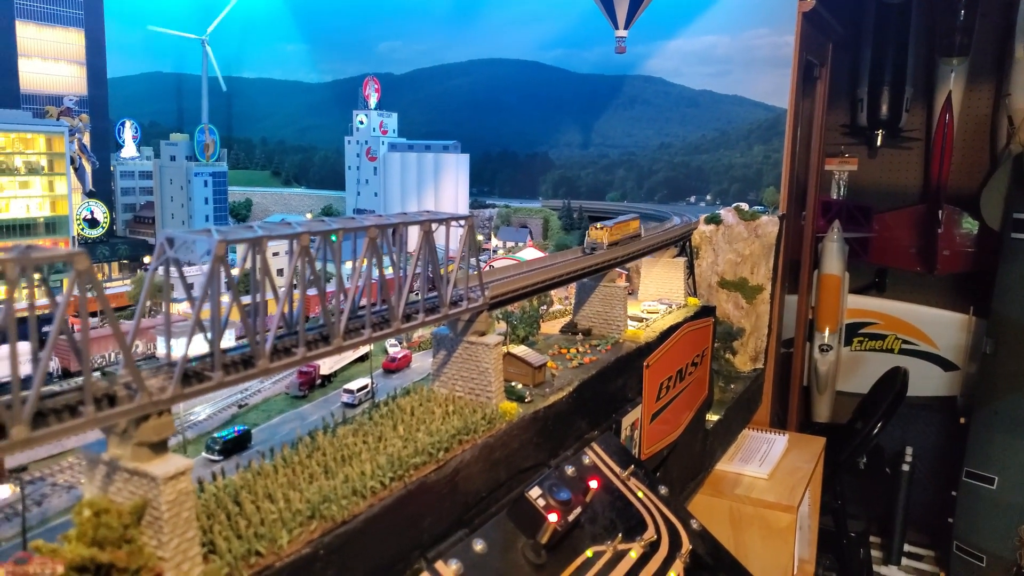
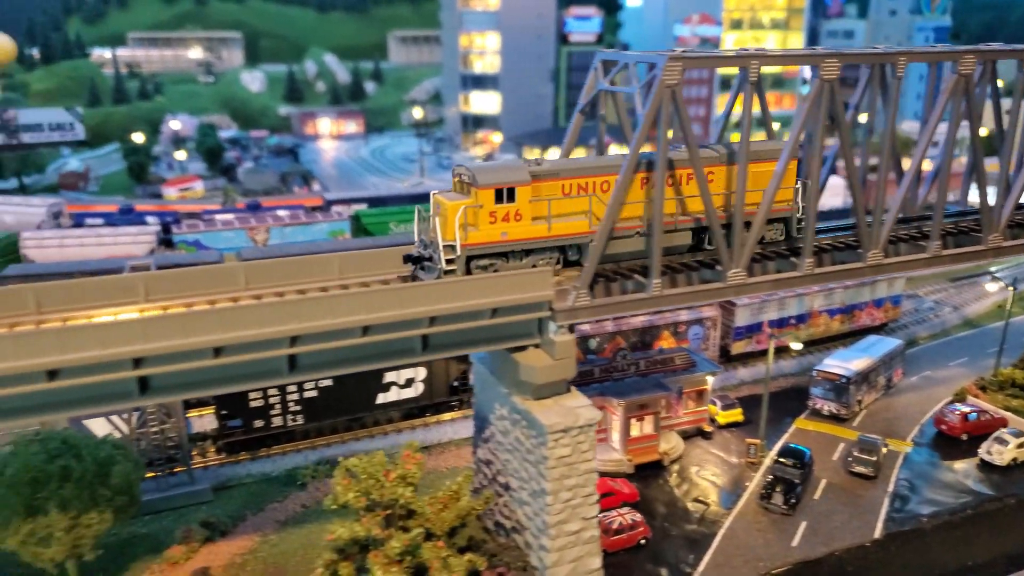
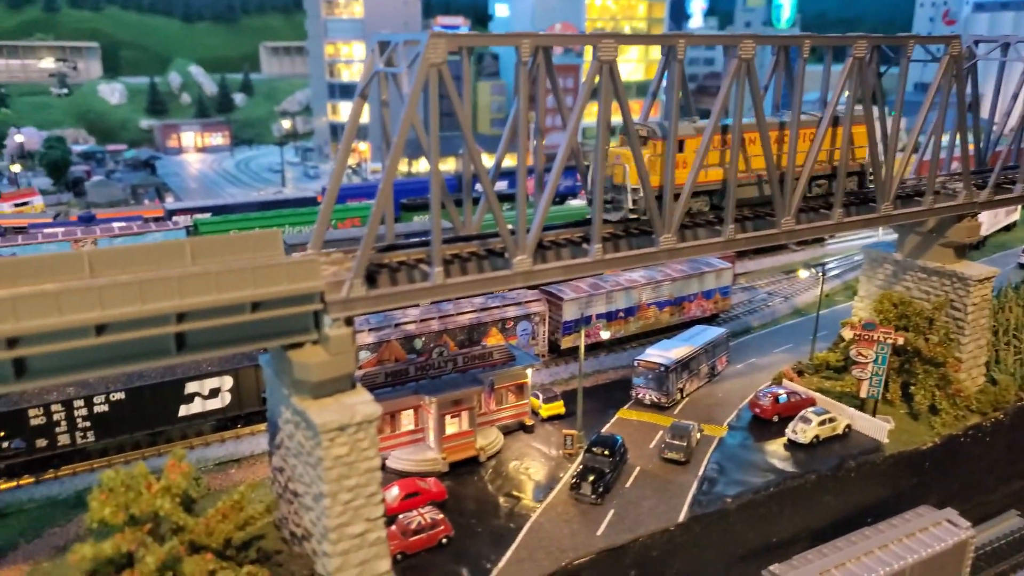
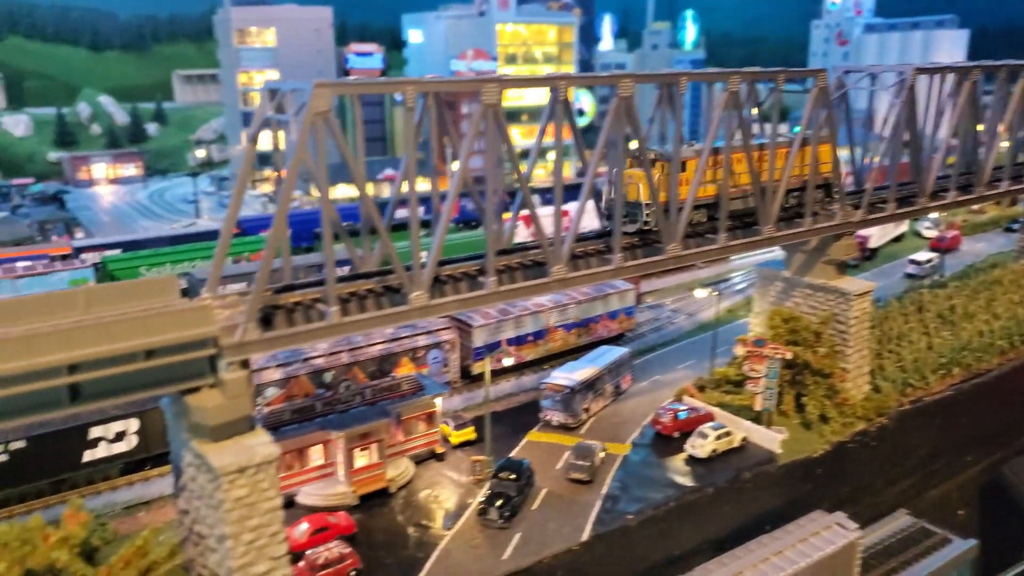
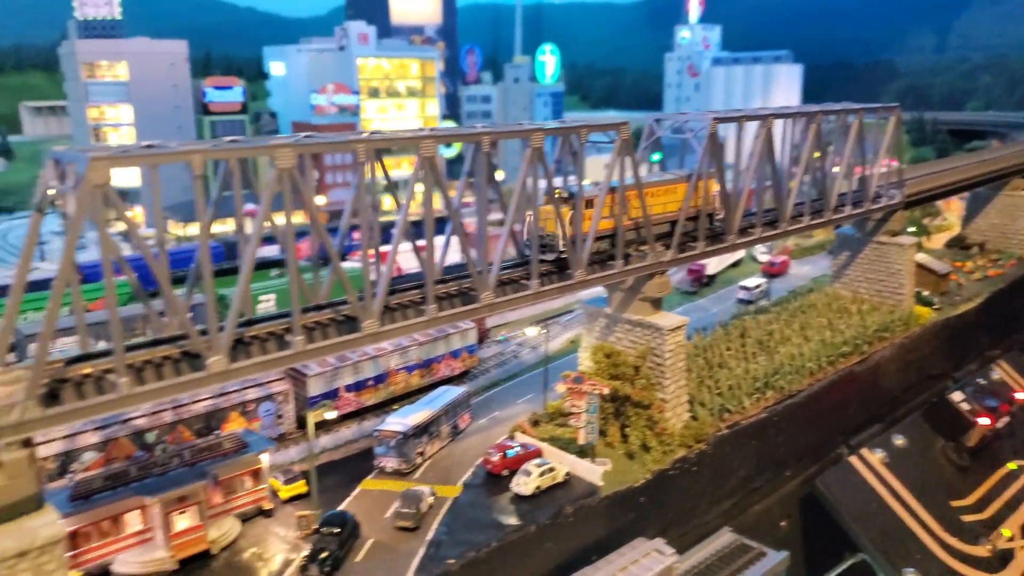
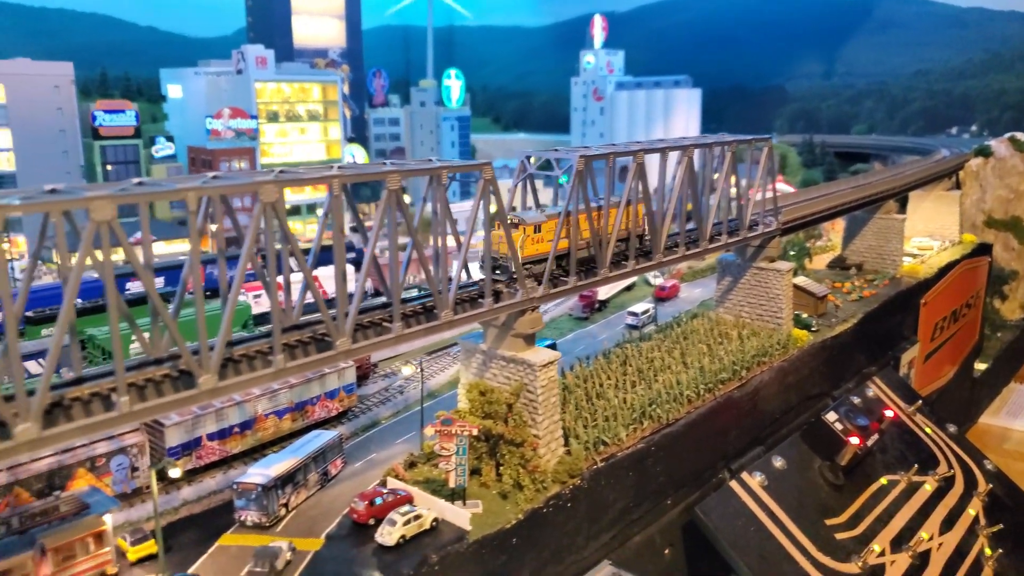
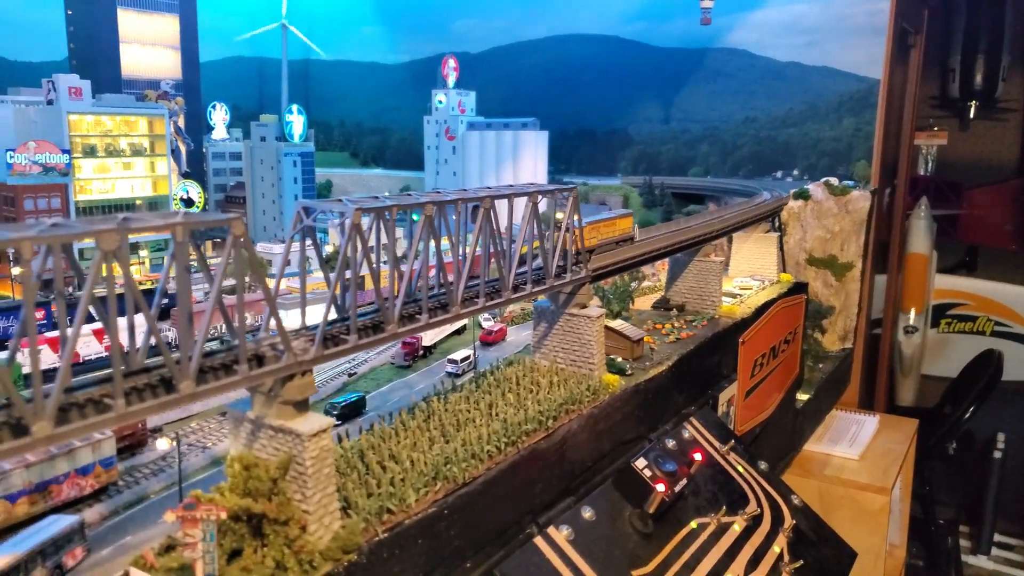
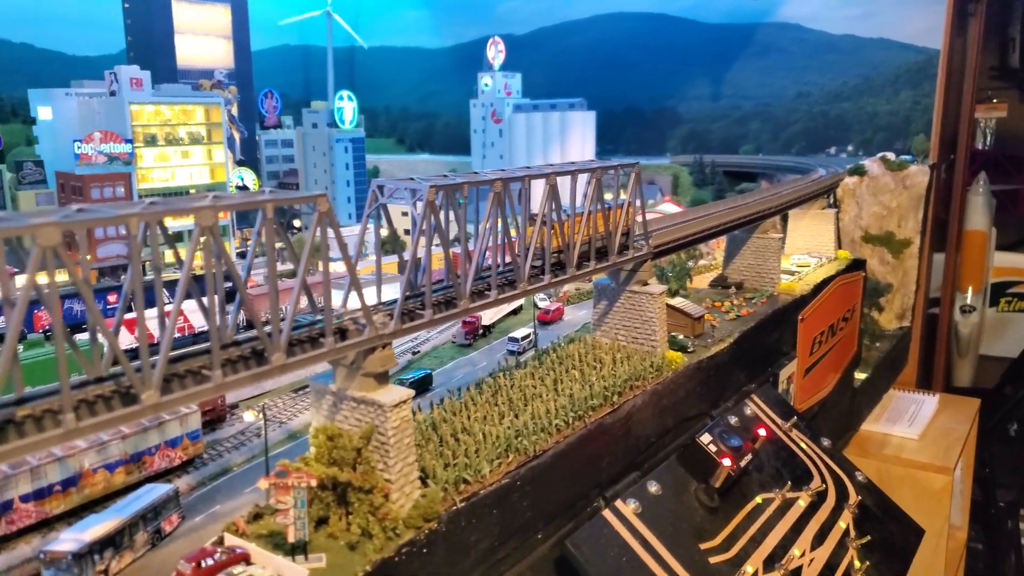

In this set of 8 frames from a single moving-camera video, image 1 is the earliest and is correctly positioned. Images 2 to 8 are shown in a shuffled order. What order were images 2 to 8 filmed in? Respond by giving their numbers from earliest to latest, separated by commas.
7, 8, 6, 5, 4, 3, 2
